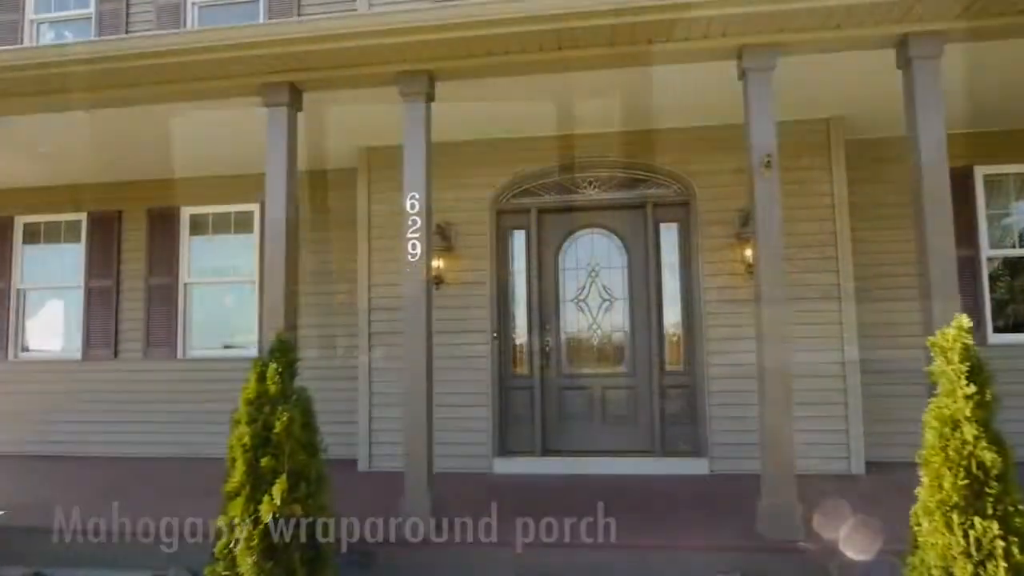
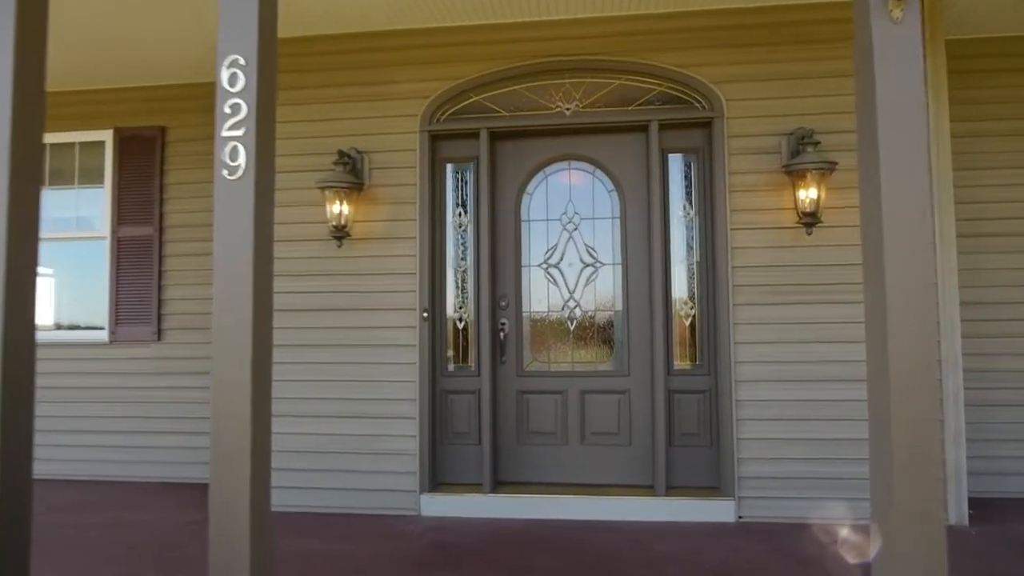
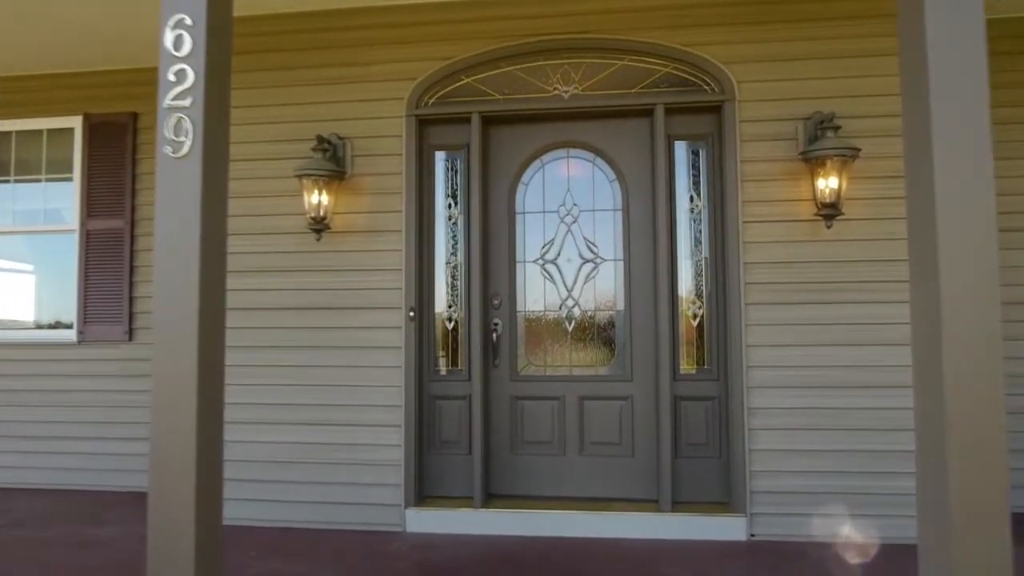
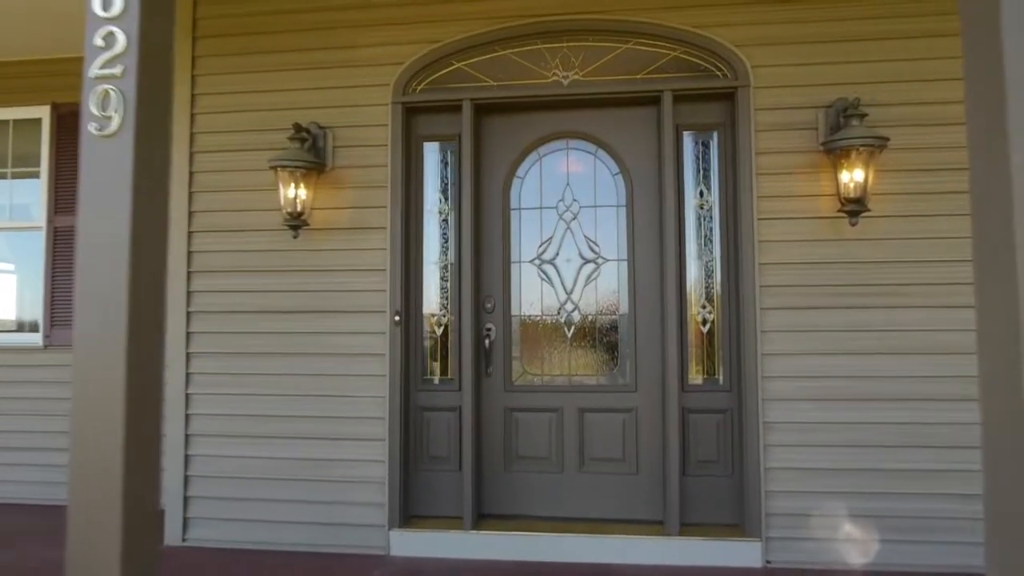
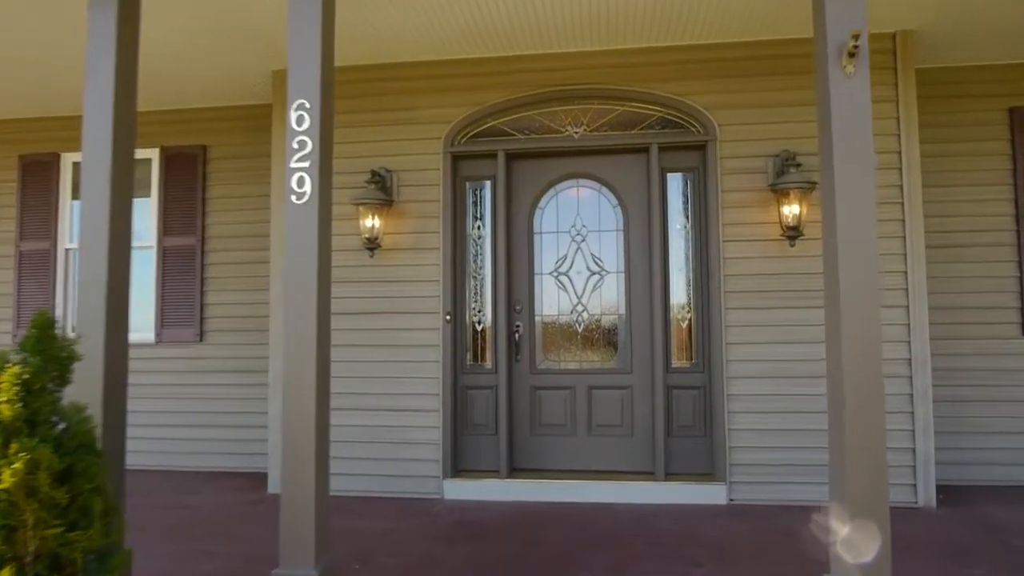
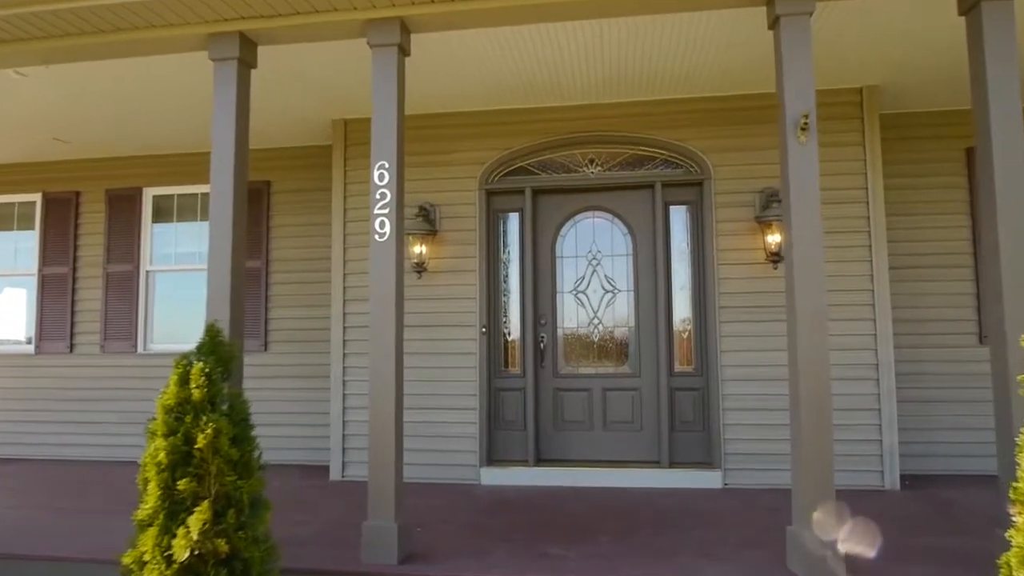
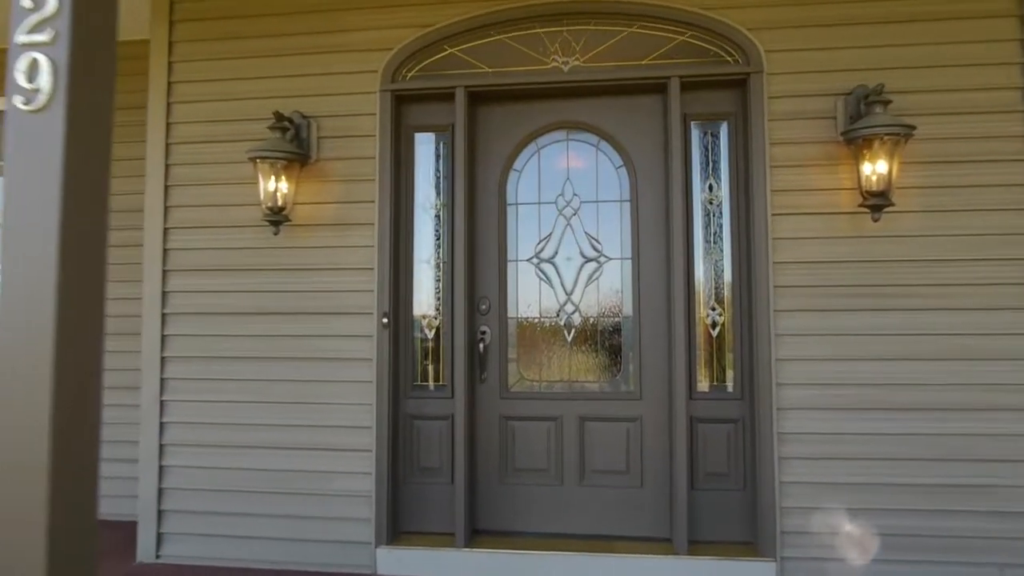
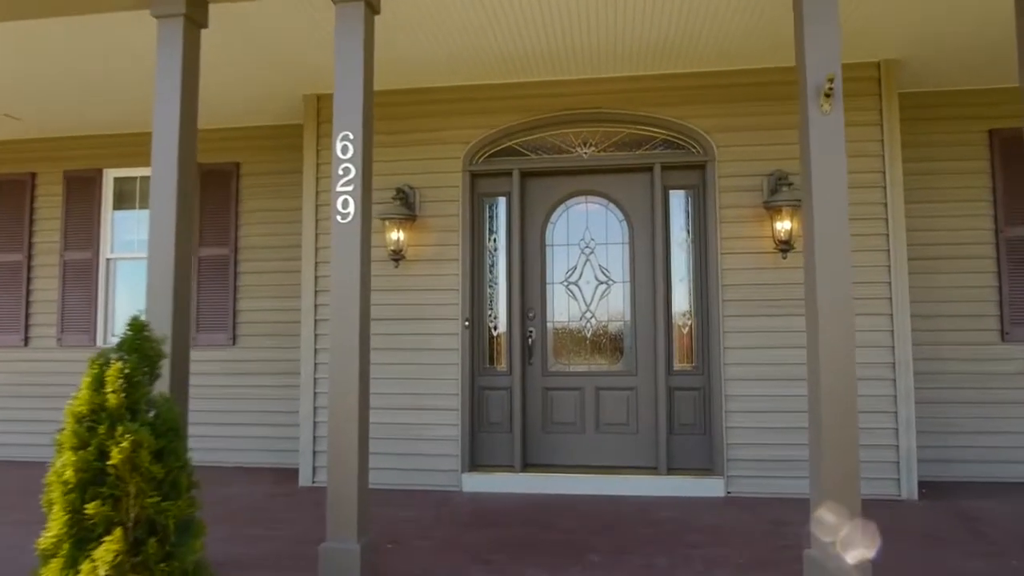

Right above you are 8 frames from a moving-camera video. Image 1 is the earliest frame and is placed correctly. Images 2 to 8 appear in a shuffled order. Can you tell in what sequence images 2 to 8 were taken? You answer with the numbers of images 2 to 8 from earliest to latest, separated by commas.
6, 8, 5, 2, 3, 4, 7
